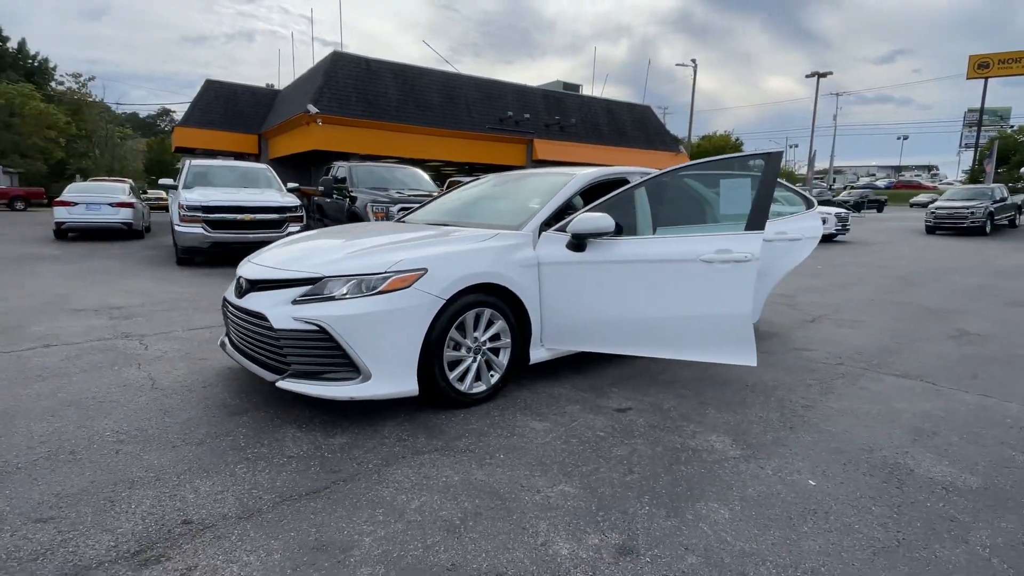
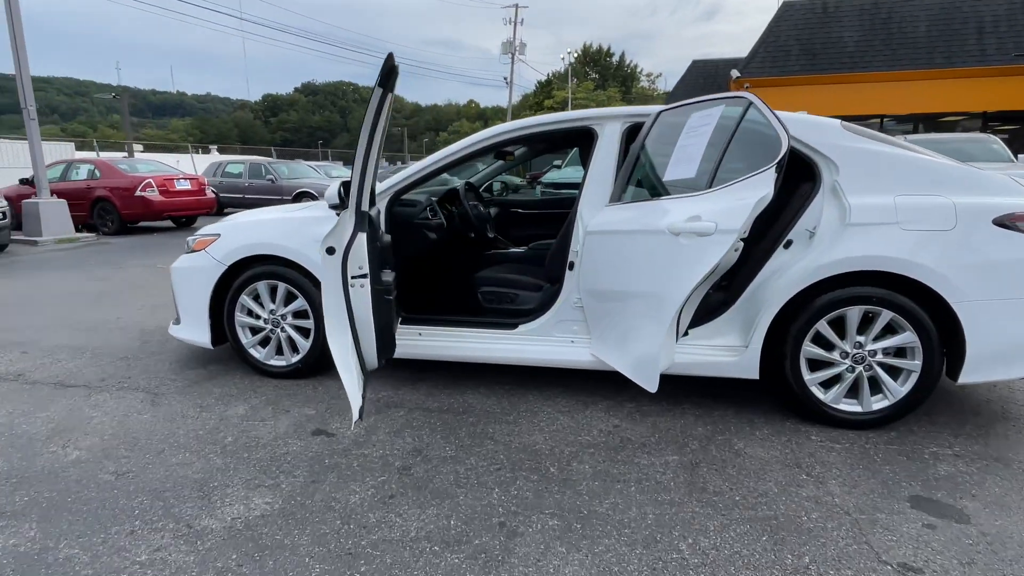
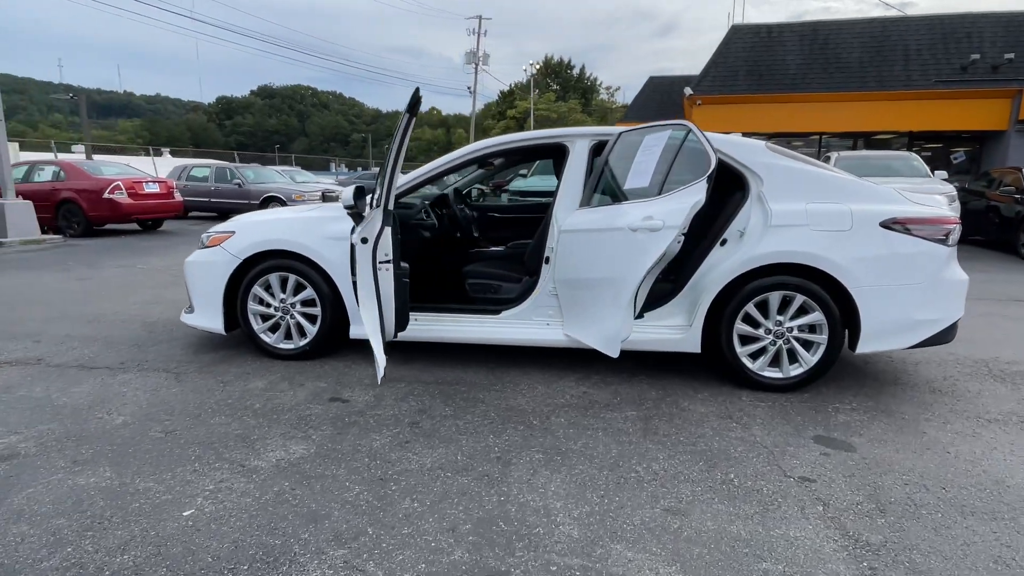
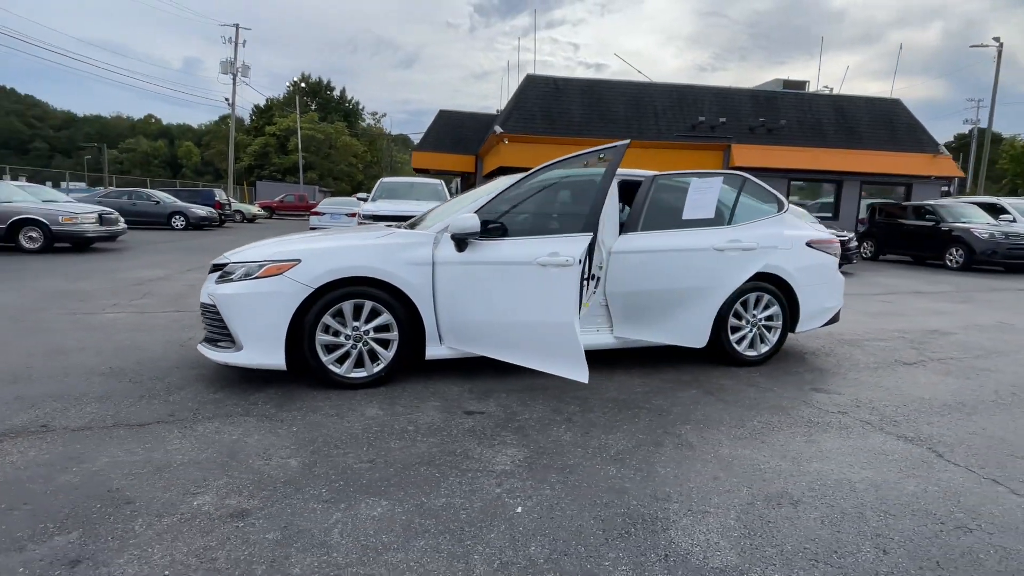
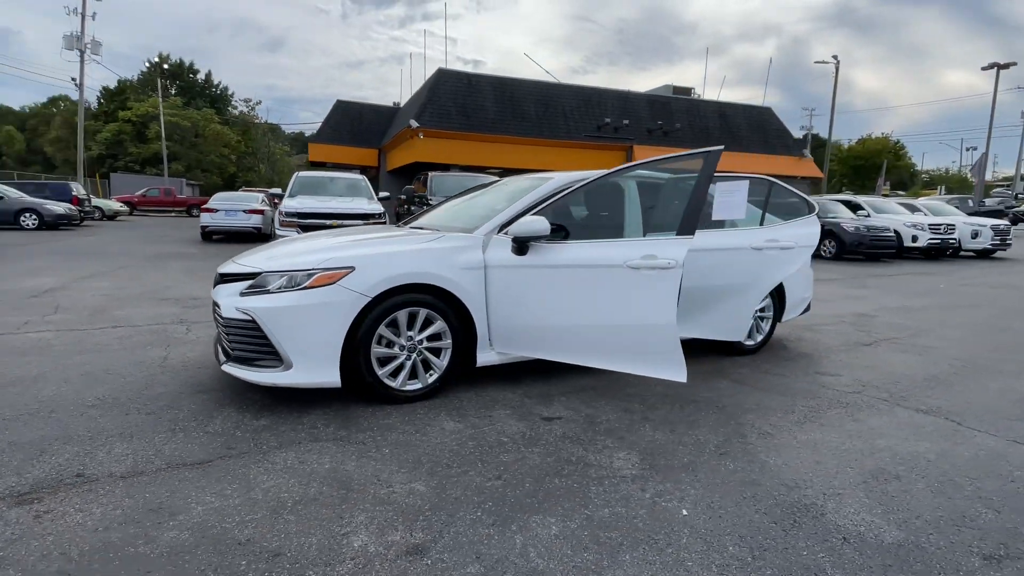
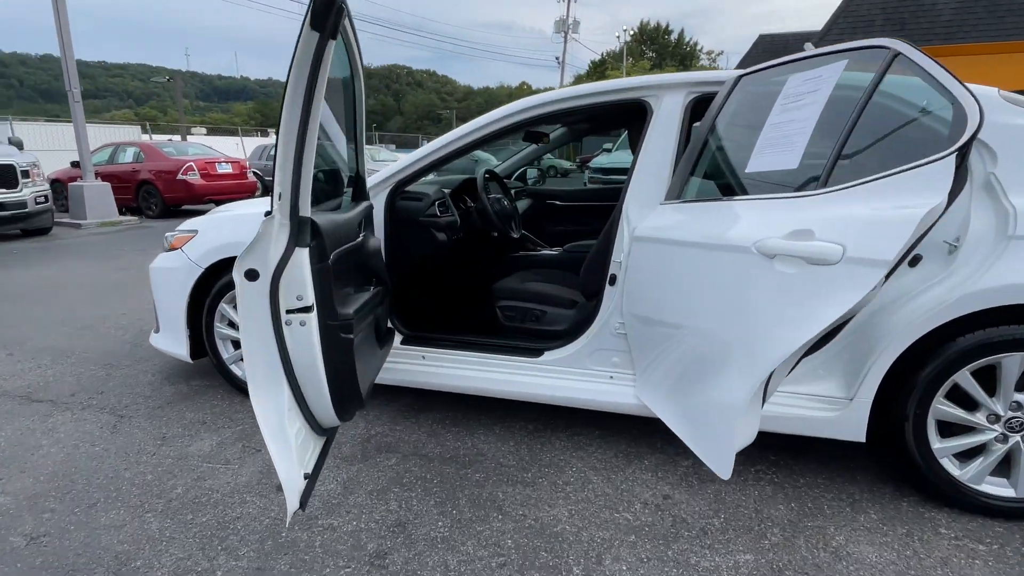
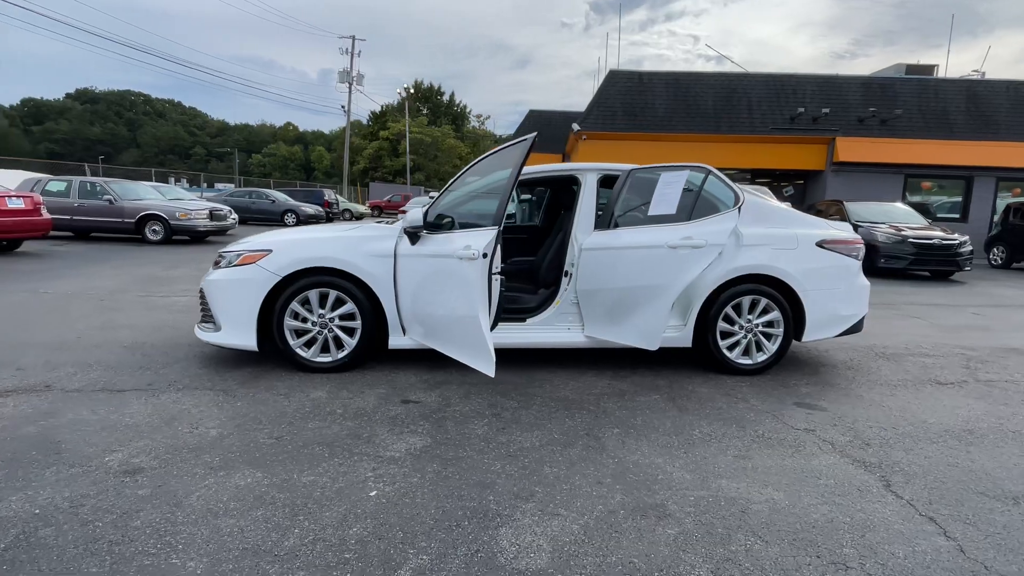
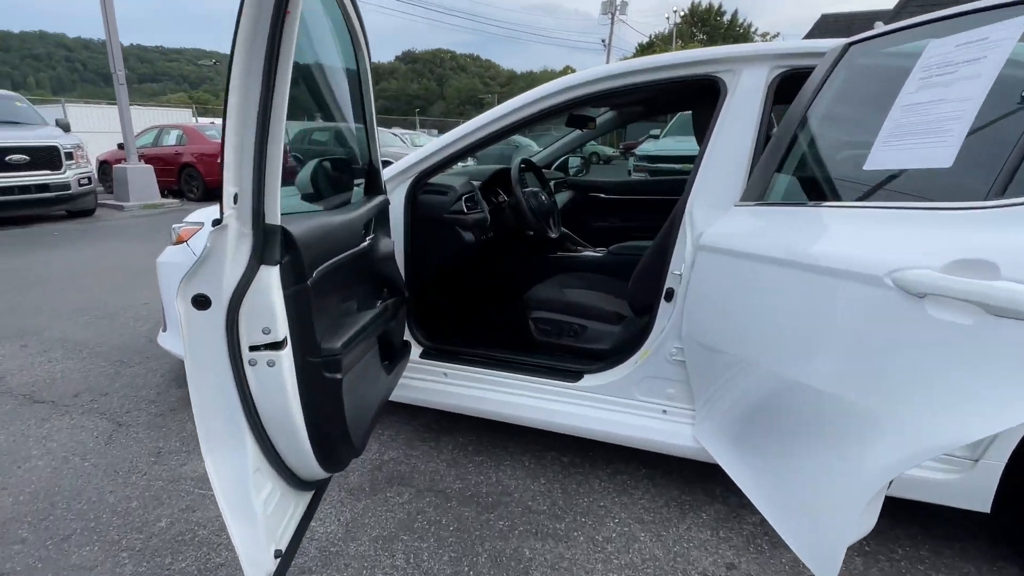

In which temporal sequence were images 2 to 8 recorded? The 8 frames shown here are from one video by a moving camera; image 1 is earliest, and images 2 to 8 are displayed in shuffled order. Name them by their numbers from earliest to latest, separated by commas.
5, 4, 7, 3, 2, 6, 8
